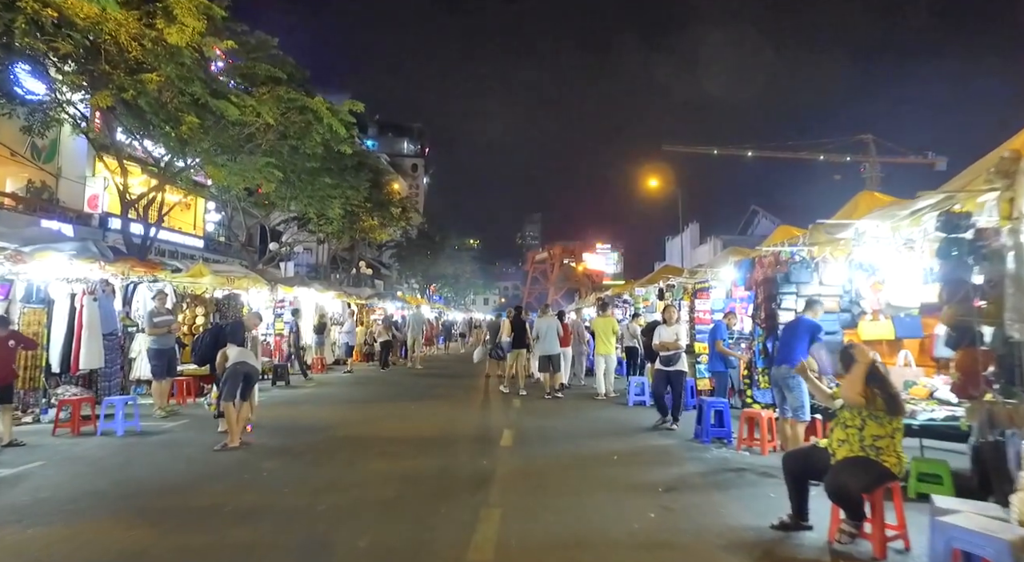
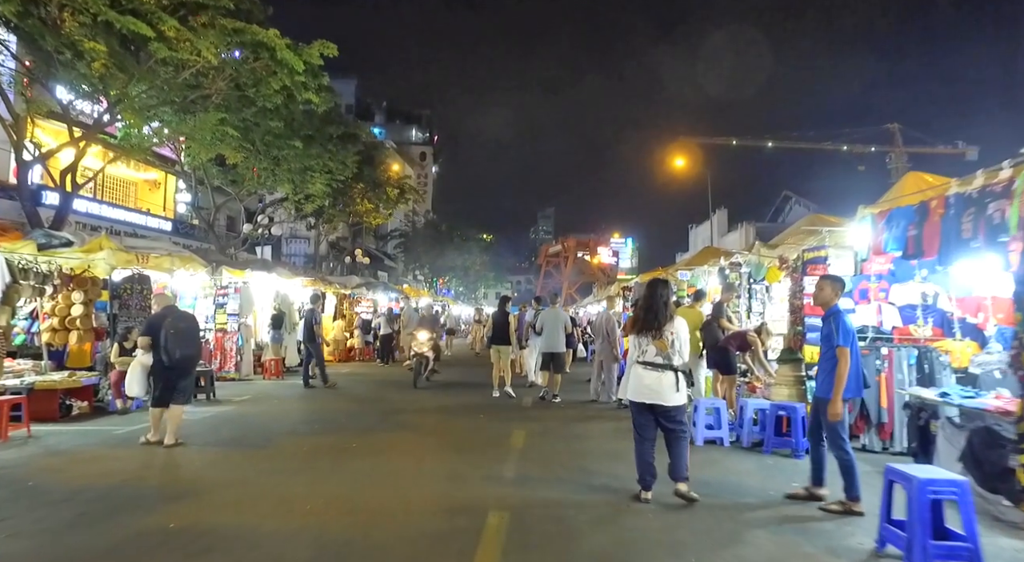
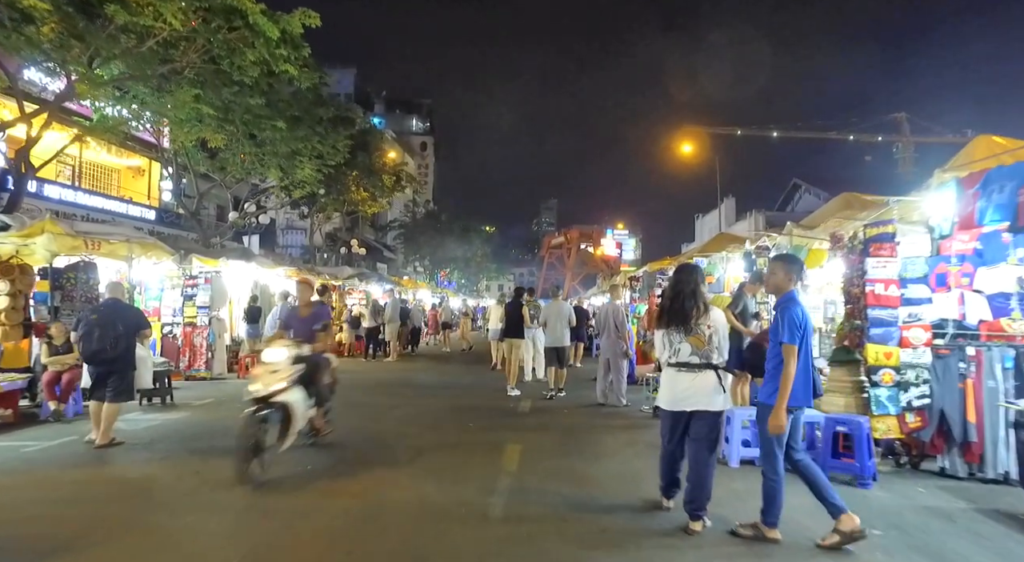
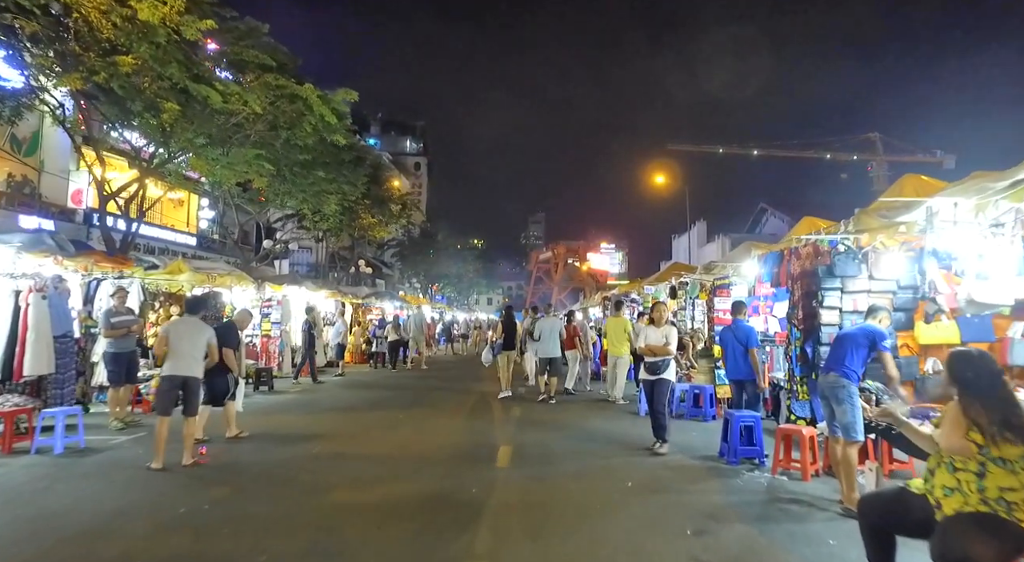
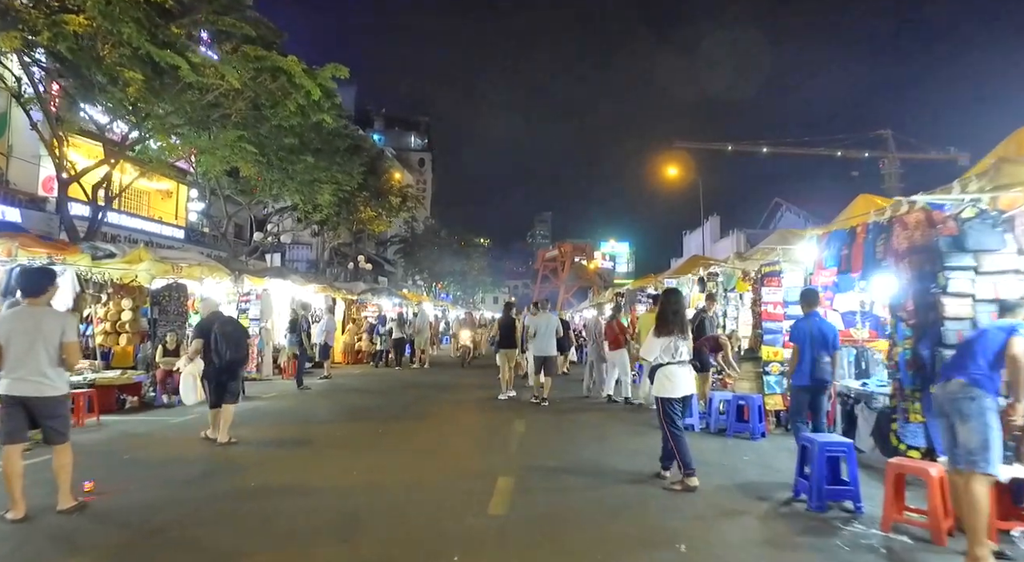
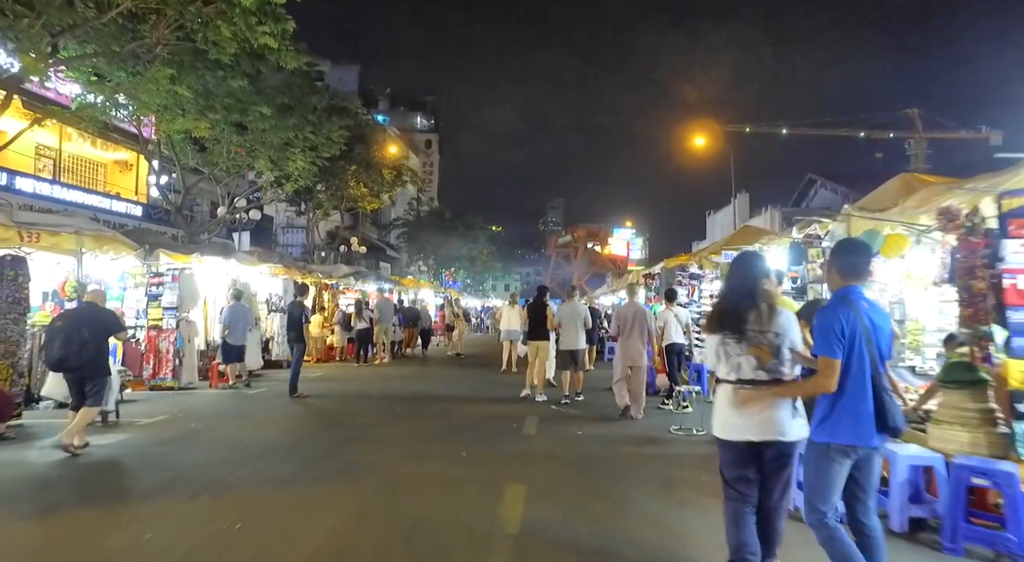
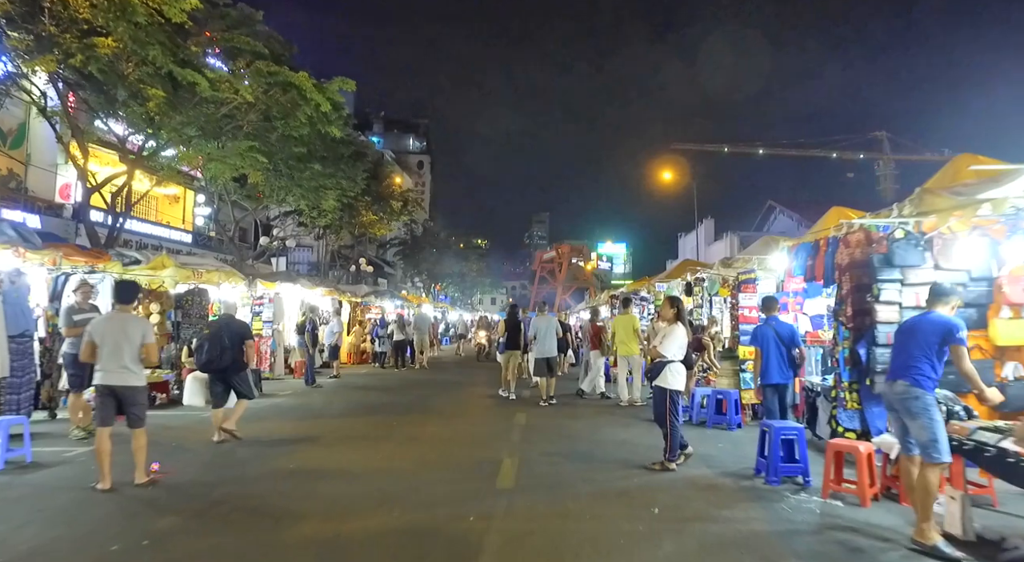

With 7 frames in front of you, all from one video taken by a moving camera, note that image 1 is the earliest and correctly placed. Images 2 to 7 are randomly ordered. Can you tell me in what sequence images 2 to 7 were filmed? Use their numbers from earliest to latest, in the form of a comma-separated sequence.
4, 7, 5, 2, 3, 6
